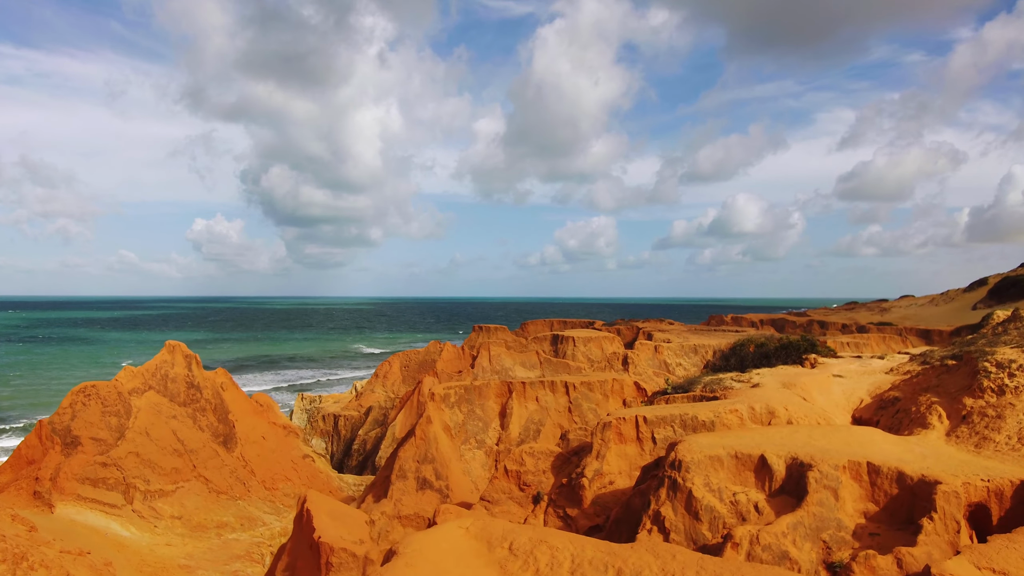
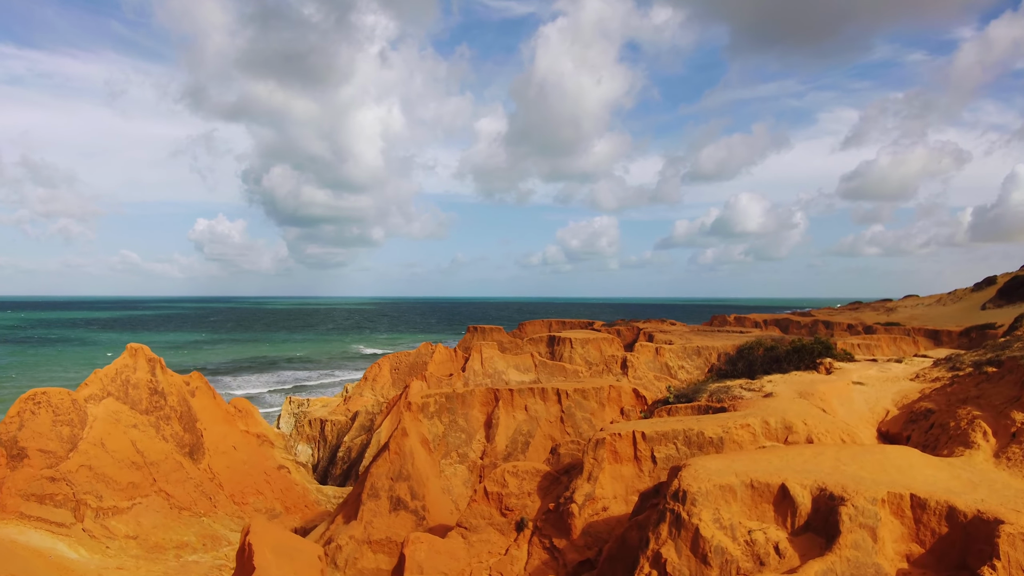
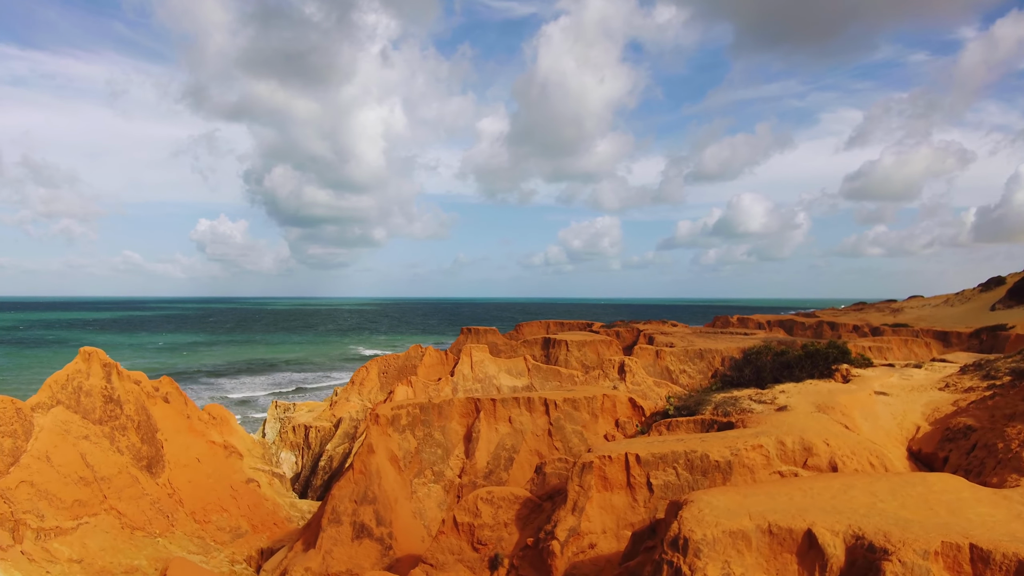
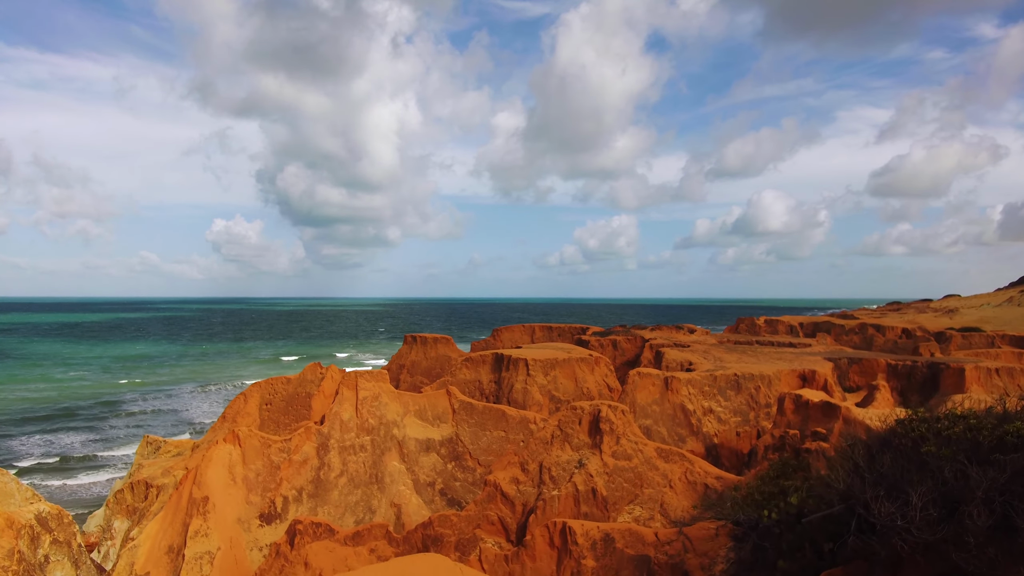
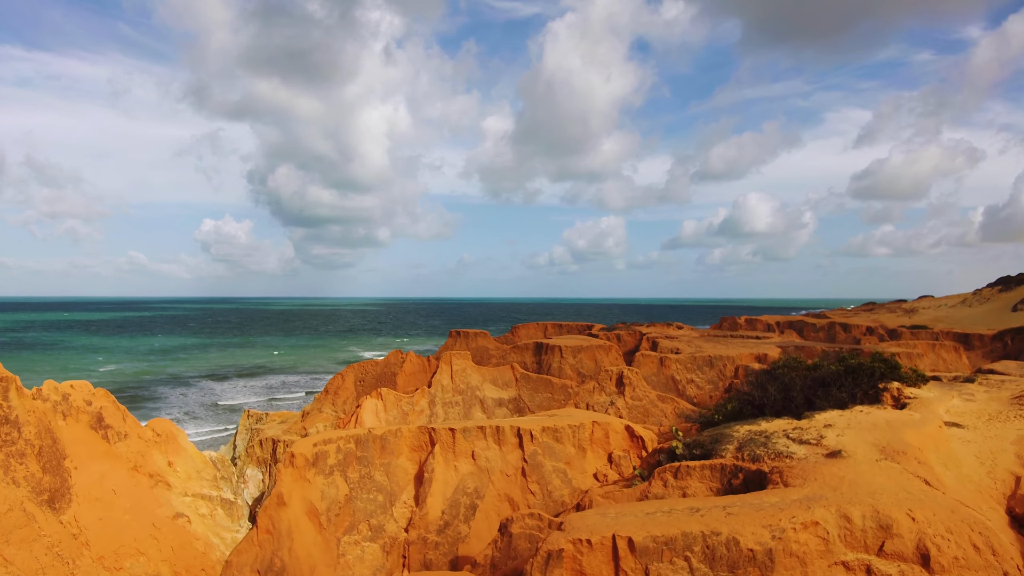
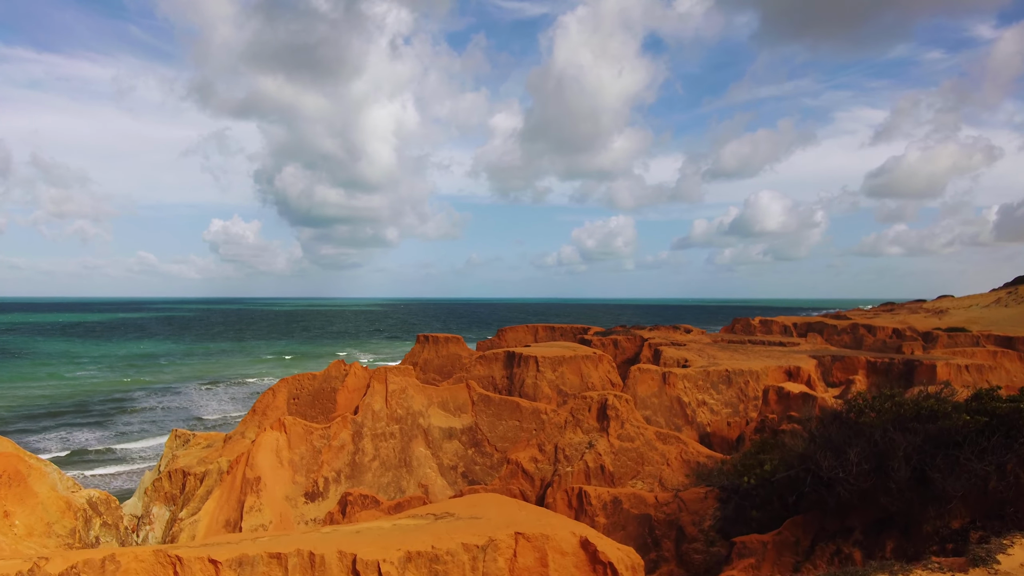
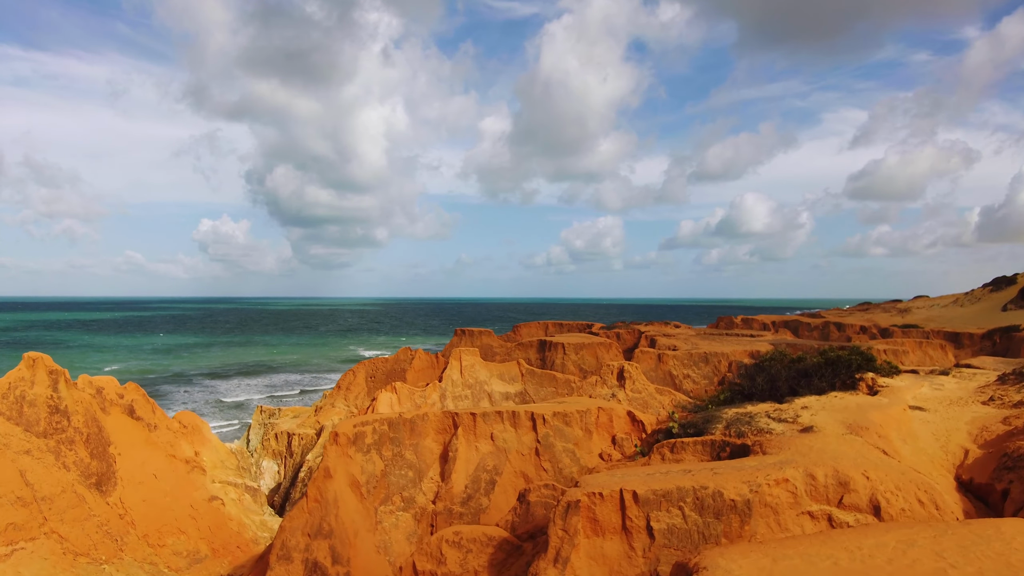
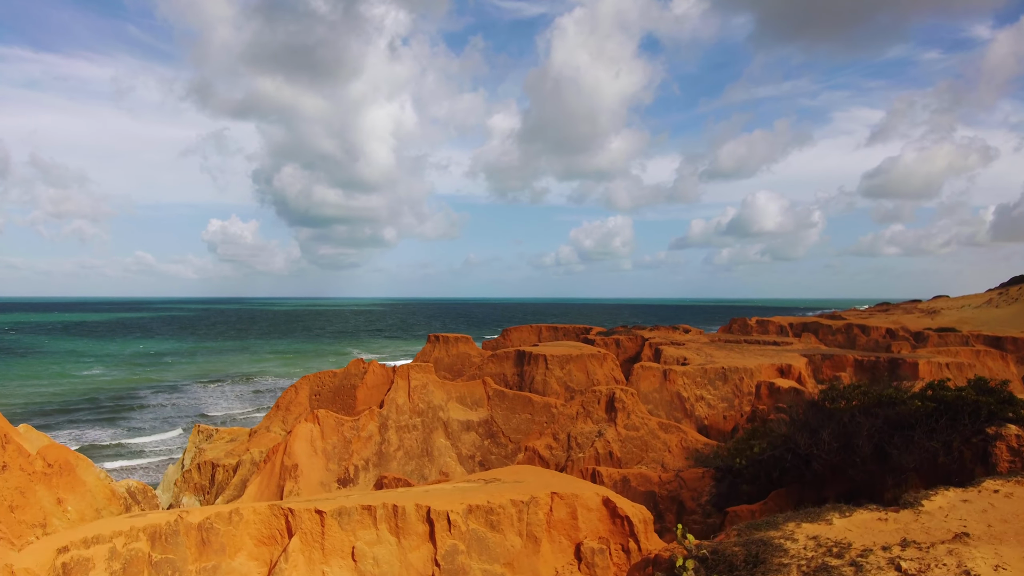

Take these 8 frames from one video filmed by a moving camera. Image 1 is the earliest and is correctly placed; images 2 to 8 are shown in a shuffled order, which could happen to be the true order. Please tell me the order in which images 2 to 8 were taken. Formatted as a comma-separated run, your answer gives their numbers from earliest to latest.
2, 3, 7, 5, 8, 6, 4
